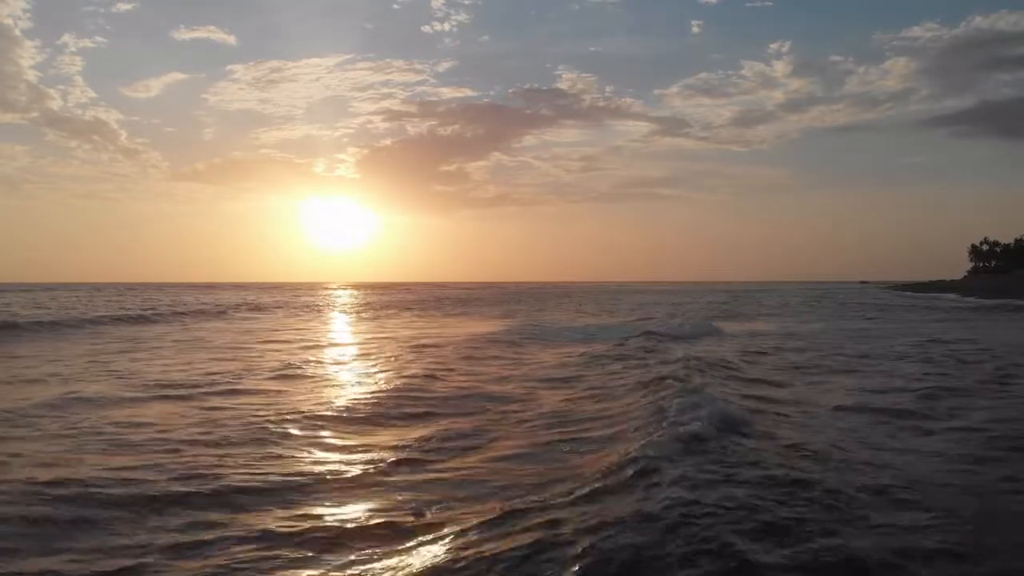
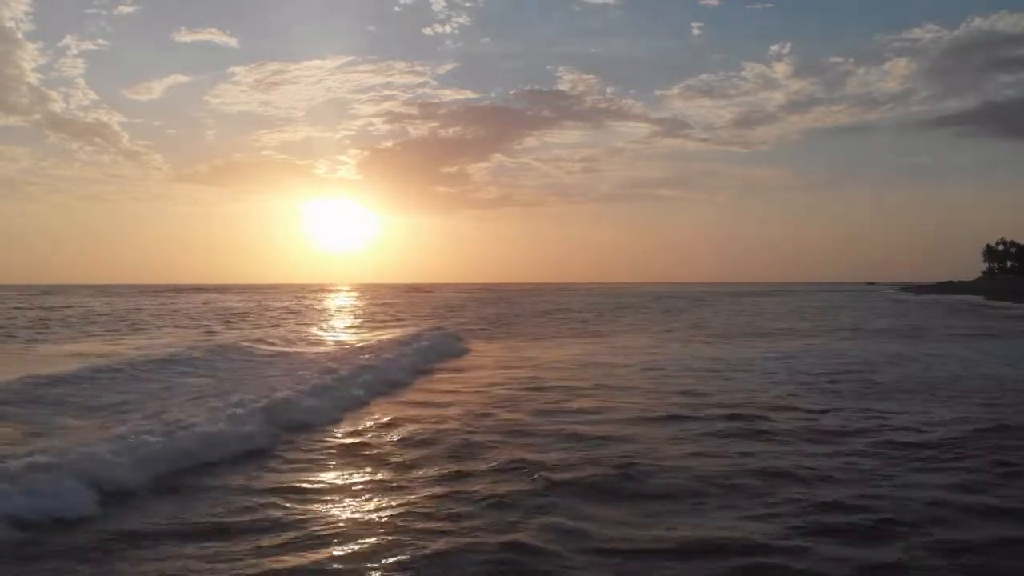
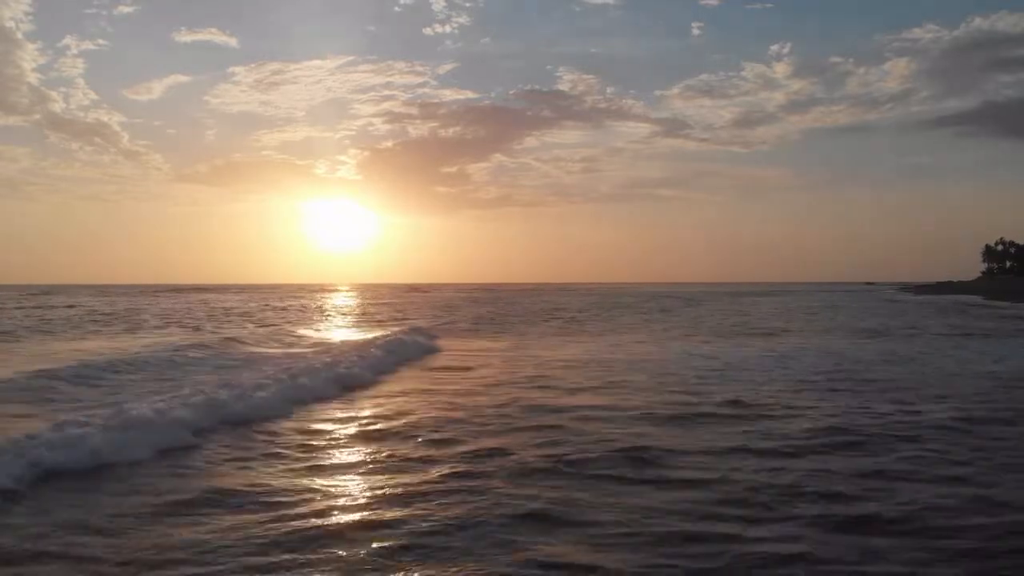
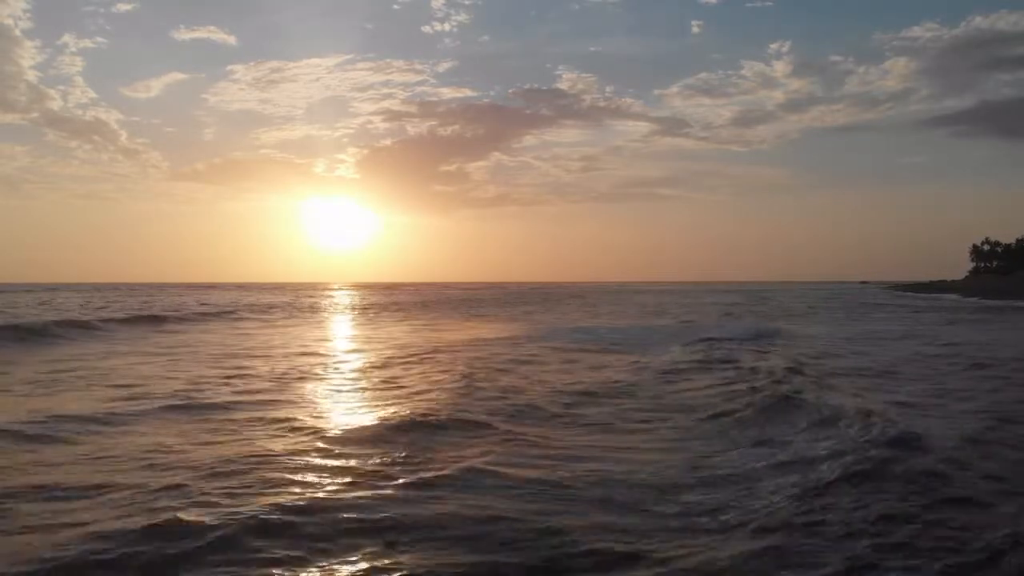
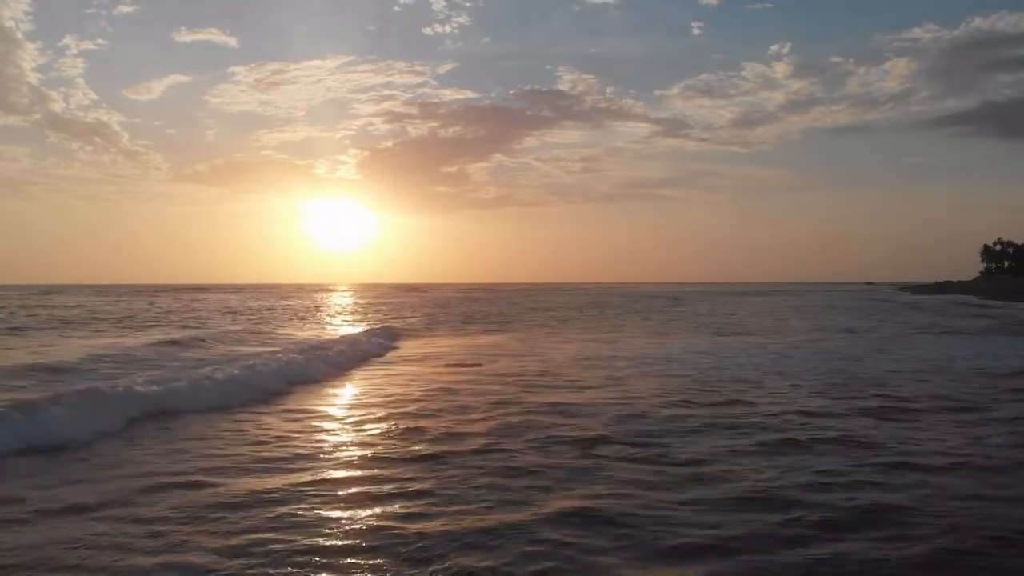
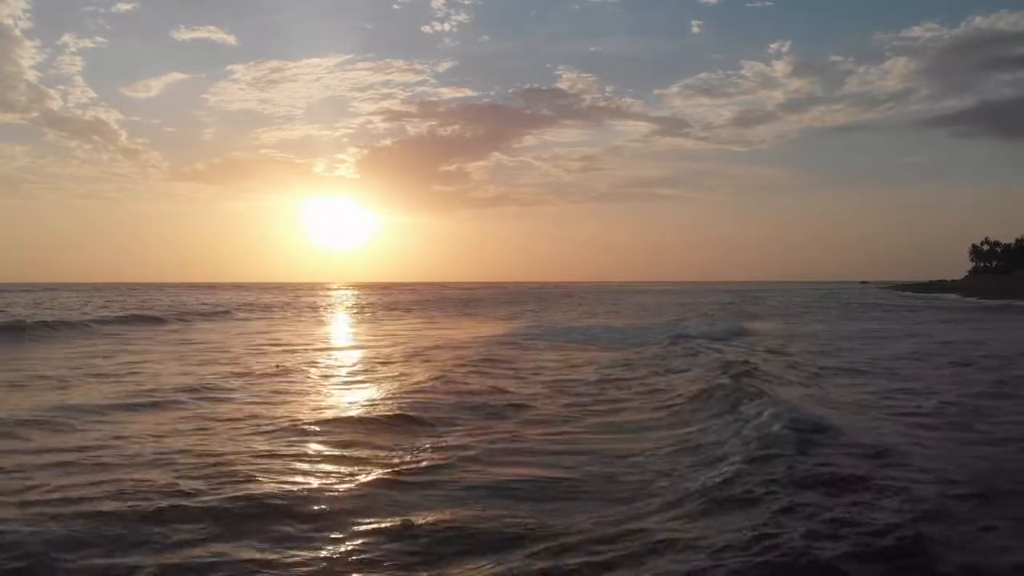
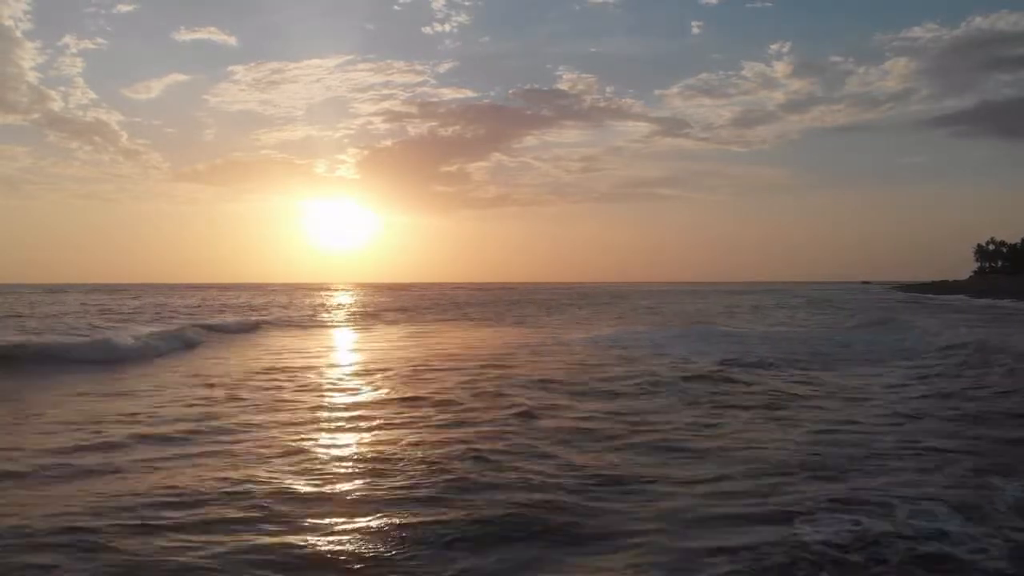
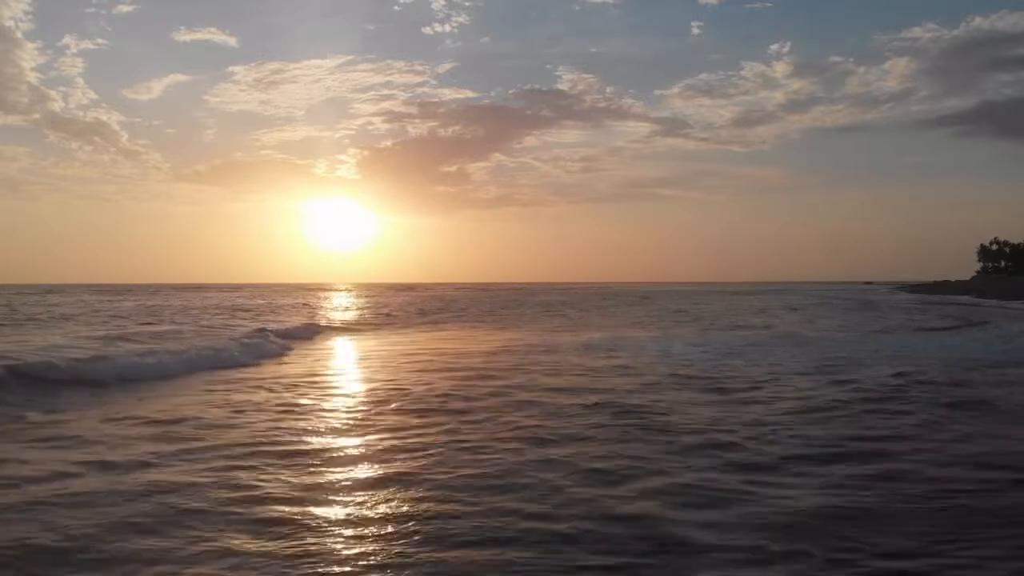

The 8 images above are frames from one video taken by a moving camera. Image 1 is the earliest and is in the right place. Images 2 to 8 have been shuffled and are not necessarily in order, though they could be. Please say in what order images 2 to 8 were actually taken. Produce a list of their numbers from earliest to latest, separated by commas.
6, 4, 7, 8, 5, 3, 2
